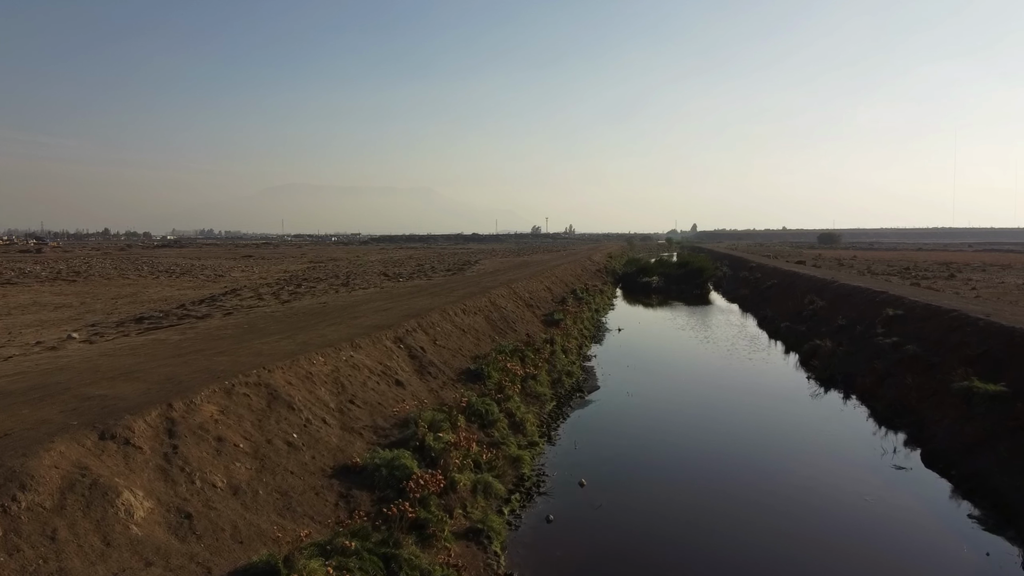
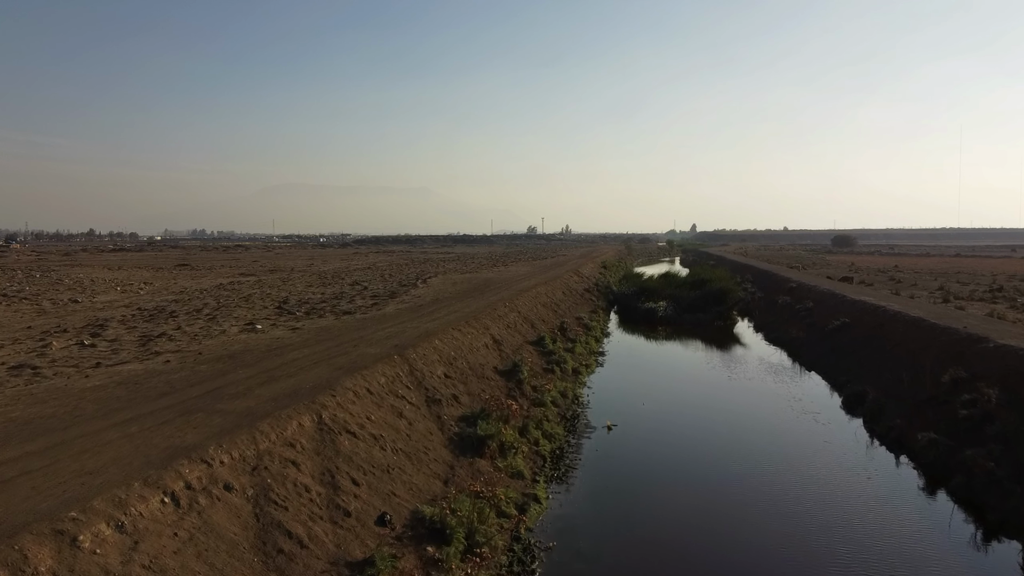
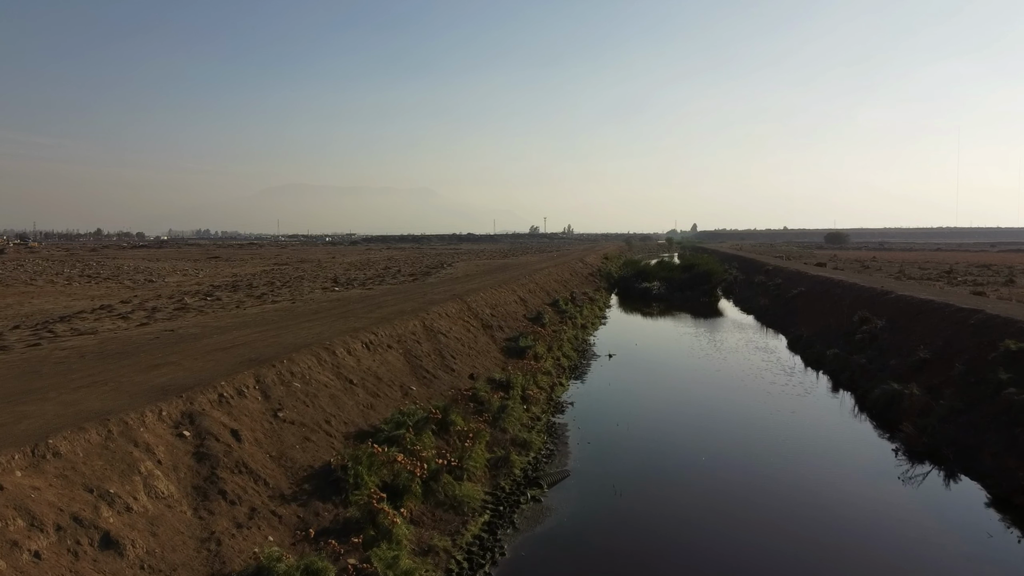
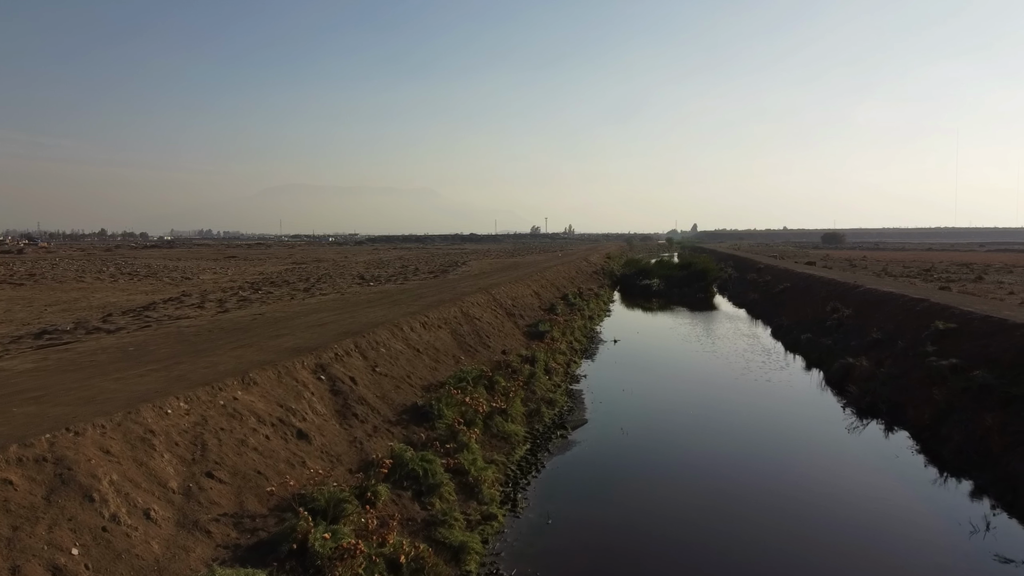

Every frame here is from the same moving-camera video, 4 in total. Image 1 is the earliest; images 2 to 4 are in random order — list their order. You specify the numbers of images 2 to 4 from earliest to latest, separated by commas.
4, 3, 2
